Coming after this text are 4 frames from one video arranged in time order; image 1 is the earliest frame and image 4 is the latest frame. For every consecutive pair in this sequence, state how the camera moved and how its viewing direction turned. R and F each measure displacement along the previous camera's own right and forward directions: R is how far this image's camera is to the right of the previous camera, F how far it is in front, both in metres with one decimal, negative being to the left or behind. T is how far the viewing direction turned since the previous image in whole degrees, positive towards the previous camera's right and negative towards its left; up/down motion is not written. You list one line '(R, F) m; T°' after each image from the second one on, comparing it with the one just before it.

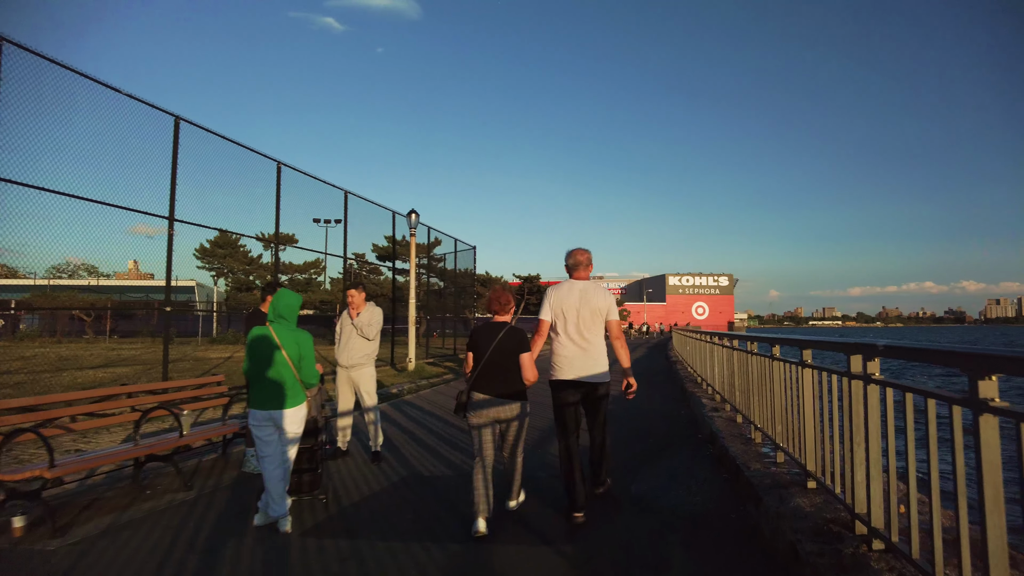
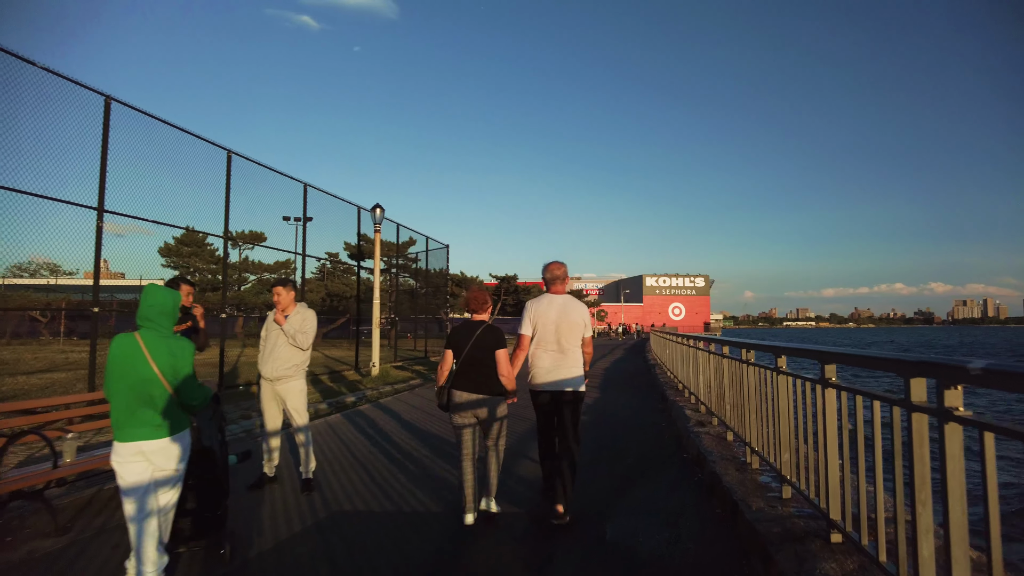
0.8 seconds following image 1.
(+0.2, +0.8) m; +2°
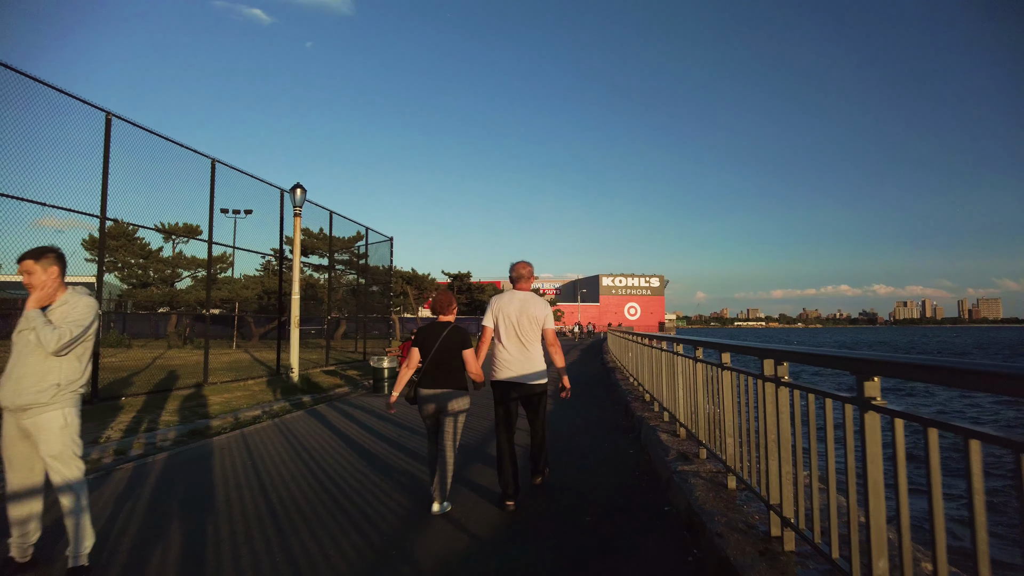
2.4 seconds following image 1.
(+0.3, +1.6) m; +4°
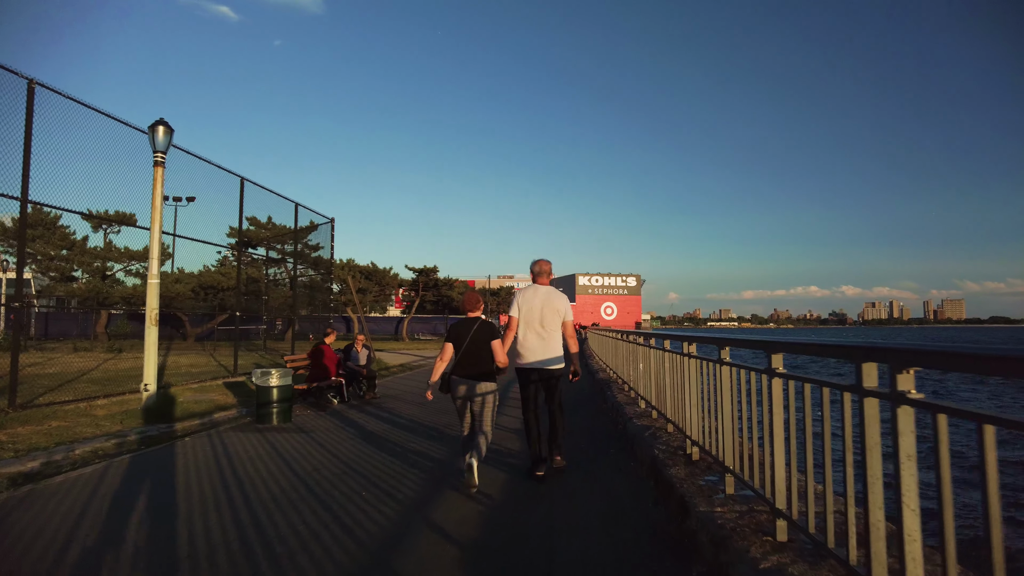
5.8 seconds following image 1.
(+0.3, +3.4) m; +2°
